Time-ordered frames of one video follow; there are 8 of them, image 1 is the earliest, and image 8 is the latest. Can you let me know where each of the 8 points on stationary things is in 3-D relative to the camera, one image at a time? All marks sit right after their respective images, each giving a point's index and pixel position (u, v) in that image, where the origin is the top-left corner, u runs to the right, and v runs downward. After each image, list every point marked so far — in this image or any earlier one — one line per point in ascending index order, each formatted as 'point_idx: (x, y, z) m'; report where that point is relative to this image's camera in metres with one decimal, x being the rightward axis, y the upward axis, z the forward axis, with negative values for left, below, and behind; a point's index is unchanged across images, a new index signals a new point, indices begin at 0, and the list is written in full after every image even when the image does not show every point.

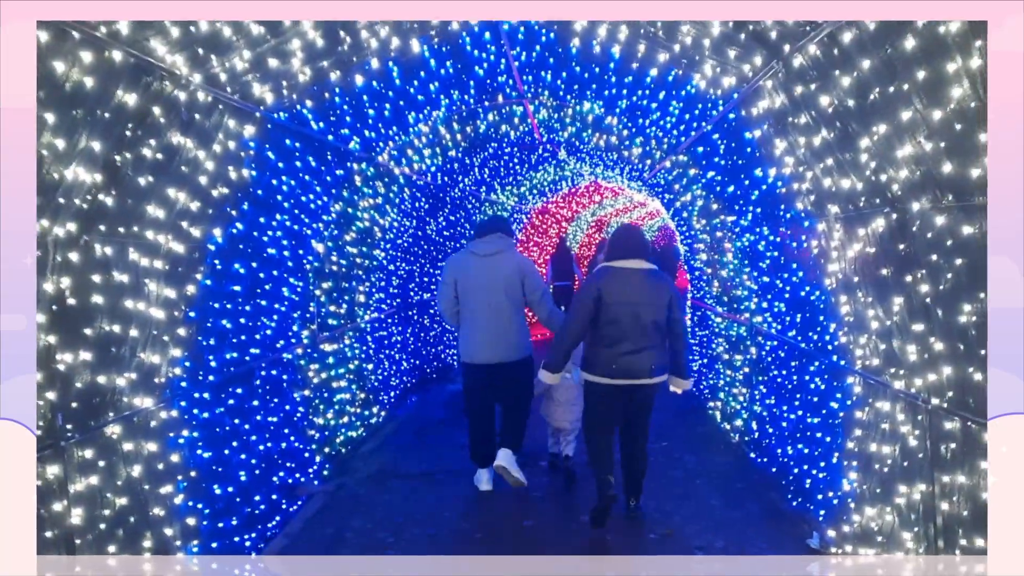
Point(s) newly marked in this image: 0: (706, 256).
0: (+1.4, +0.2, +6.5) m
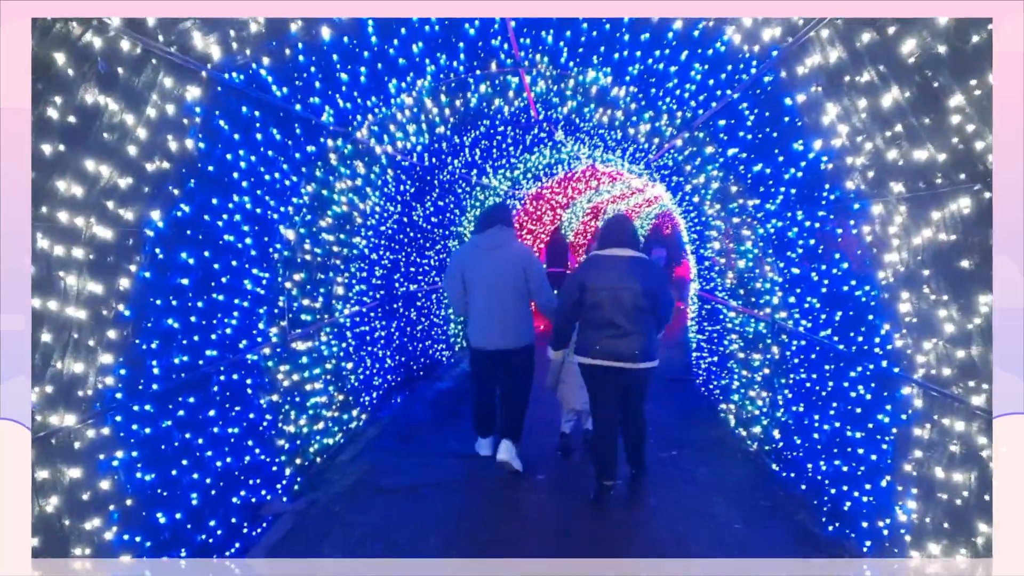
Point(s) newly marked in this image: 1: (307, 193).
0: (+1.3, +0.3, +5.9) m
1: (-1.1, +0.5, +4.6) m
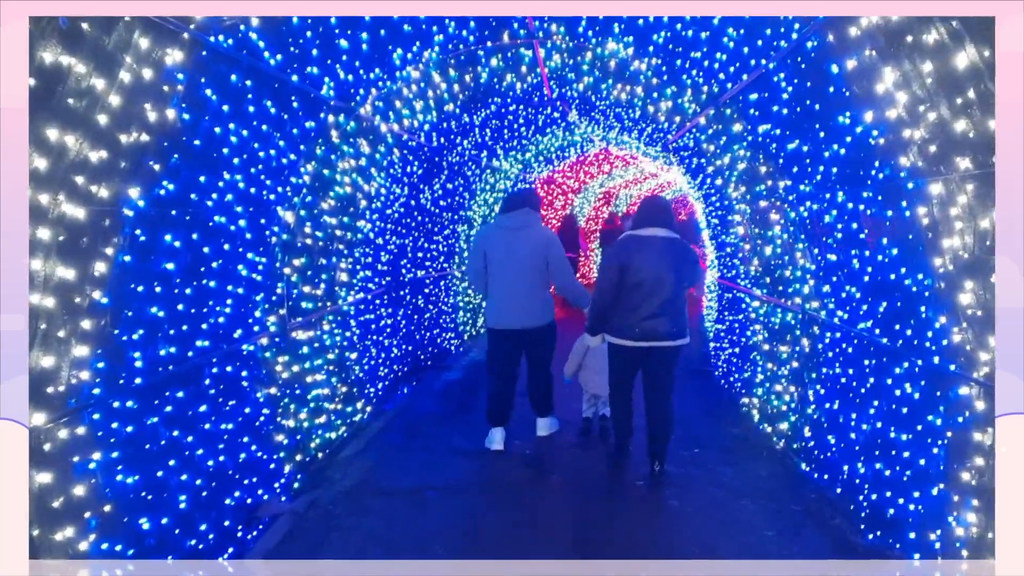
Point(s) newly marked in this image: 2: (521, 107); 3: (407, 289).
0: (+1.4, +0.4, +5.6) m
1: (-1.0, +0.6, +4.3) m
2: (+0.1, +1.4, +7.1) m
3: (-0.8, 0.0, +6.9) m
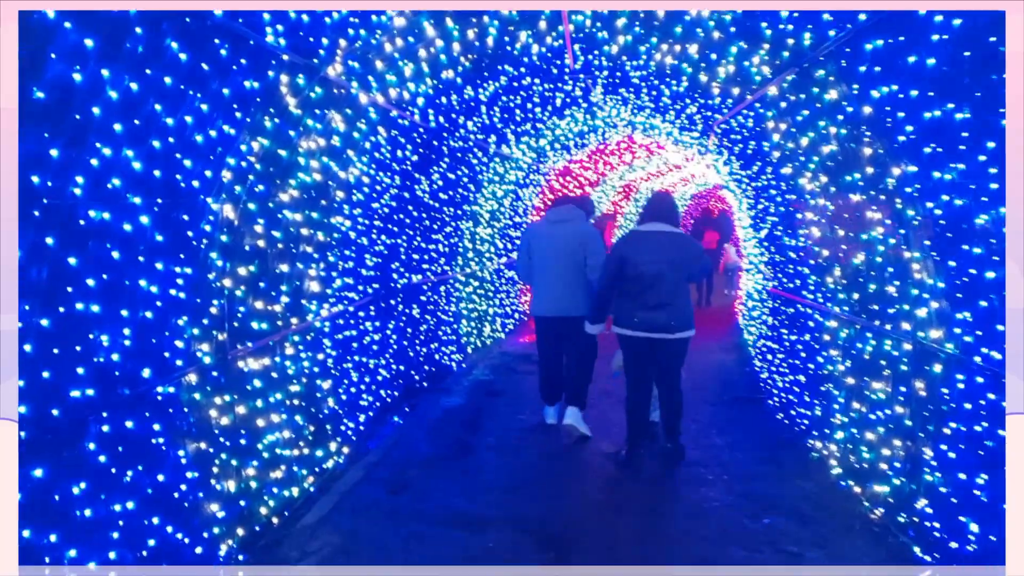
0: (+1.5, +0.3, +4.5) m
1: (-0.9, +0.5, +3.2) m
2: (+0.2, +1.4, +5.9) m
3: (-0.7, -0.1, +5.8) m
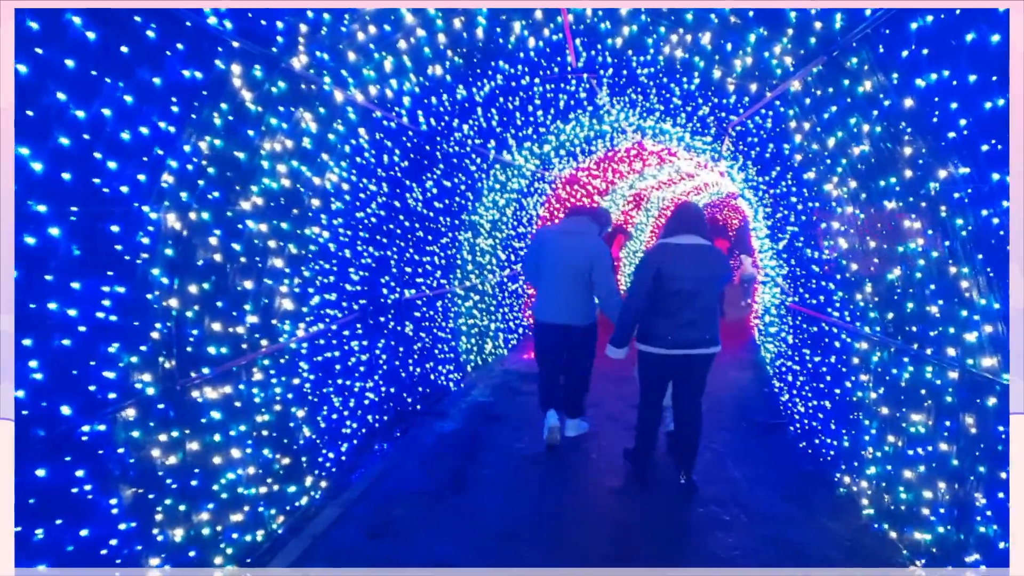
0: (+1.5, +0.2, +4.0) m
1: (-1.0, +0.4, +2.8) m
2: (+0.2, +1.3, +5.5) m
3: (-0.7, -0.2, +5.4) m
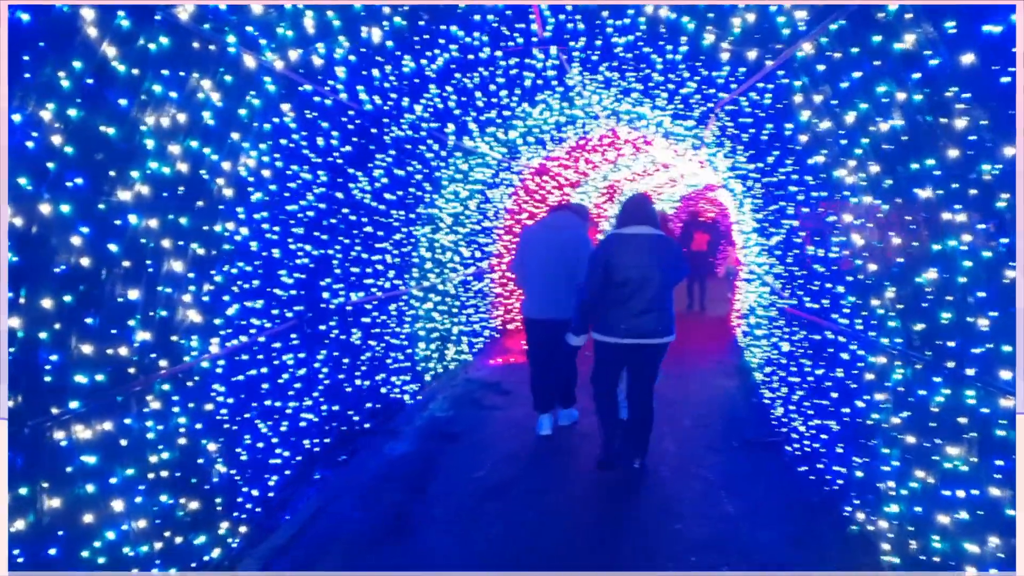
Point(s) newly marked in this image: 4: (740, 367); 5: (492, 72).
0: (+1.3, +0.2, +3.4) m
1: (-1.1, +0.4, +2.1) m
2: (-0.1, +1.2, +4.8) m
3: (-0.9, -0.2, +4.7) m
4: (+1.8, -0.6, +7.1) m
5: (-0.1, +1.2, +5.1) m
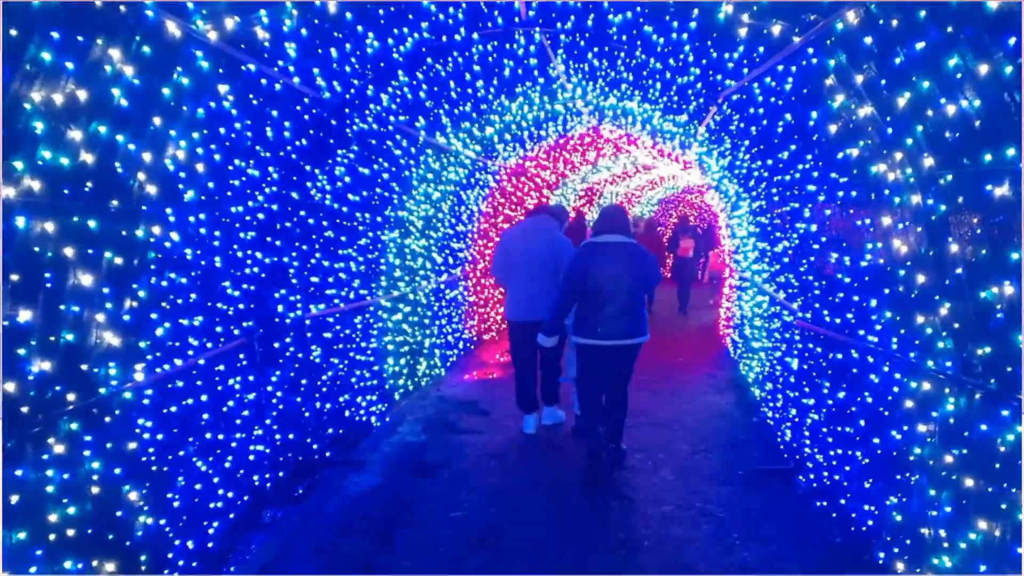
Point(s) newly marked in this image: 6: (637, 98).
0: (+1.2, +0.1, +2.9) m
1: (-1.1, +0.3, +1.6) m
2: (-0.2, +1.2, +4.3) m
3: (-1.0, -0.2, +4.2) m
4: (+1.6, -0.7, +6.6) m
5: (-0.2, +1.2, +4.6) m
6: (+0.7, +1.1, +5.3) m
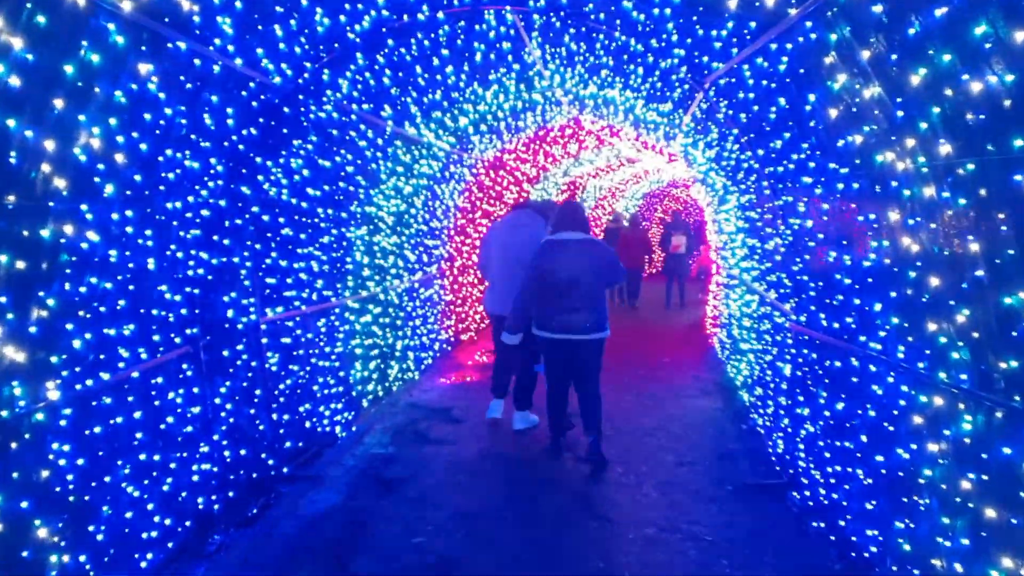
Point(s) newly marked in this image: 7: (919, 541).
0: (+1.1, +0.1, +2.6) m
1: (-1.2, +0.3, +1.2) m
2: (-0.3, +1.2, +4.0) m
3: (-1.2, -0.2, +3.8) m
4: (+1.5, -0.7, +6.3) m
5: (-0.4, +1.2, +4.2) m
6: (+0.6, +1.1, +5.0) m
7: (+1.2, -0.8, +2.7) m
